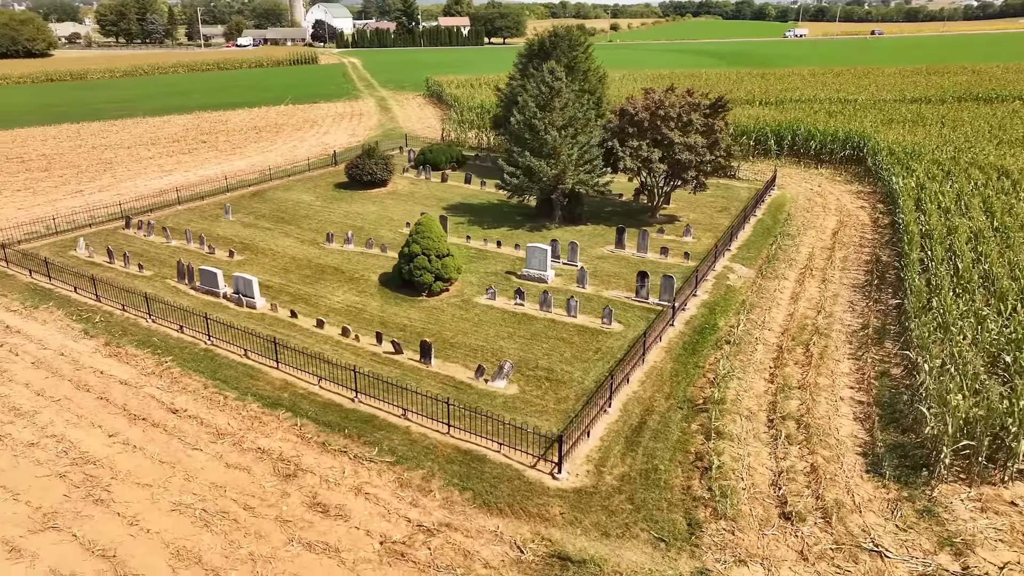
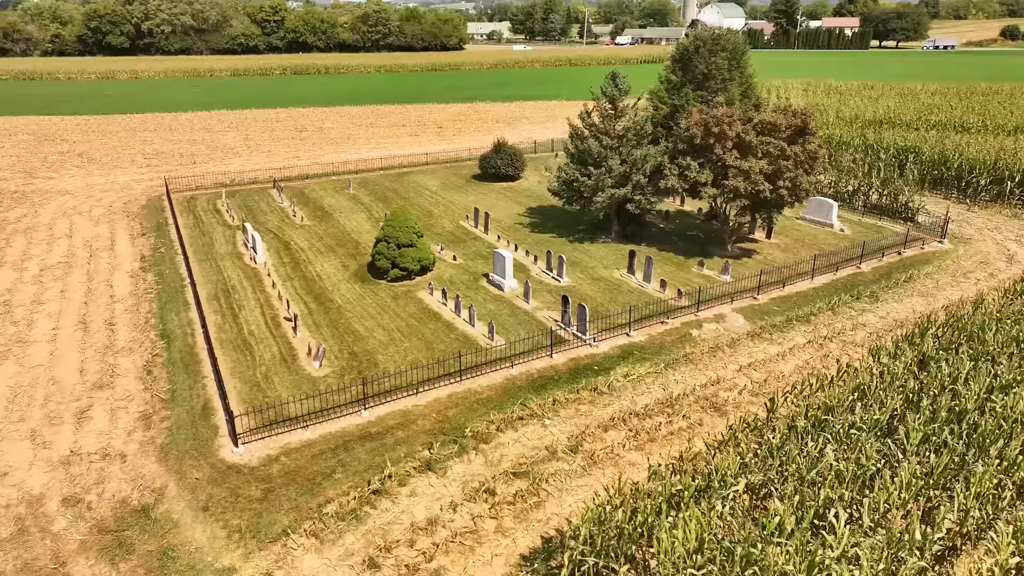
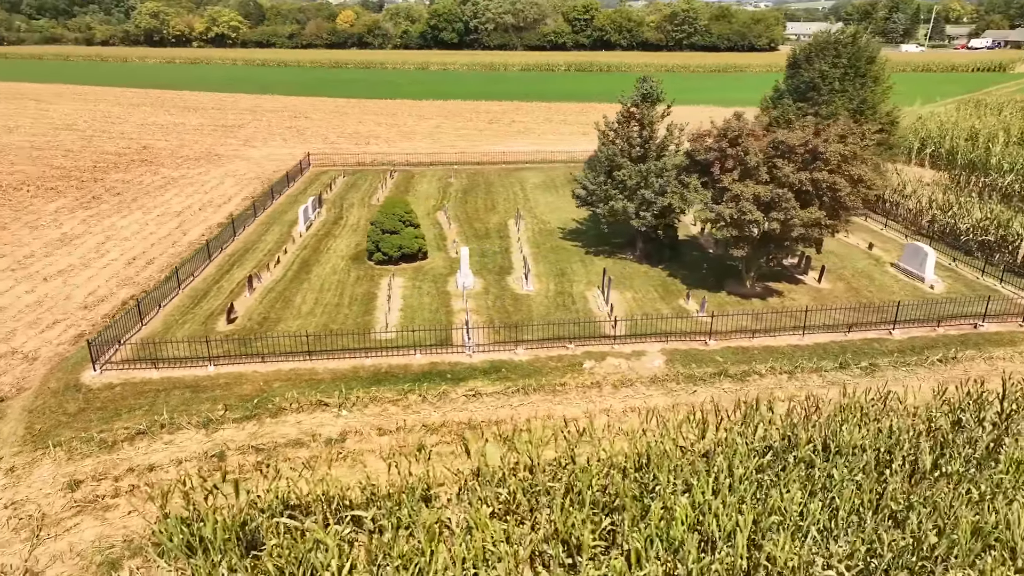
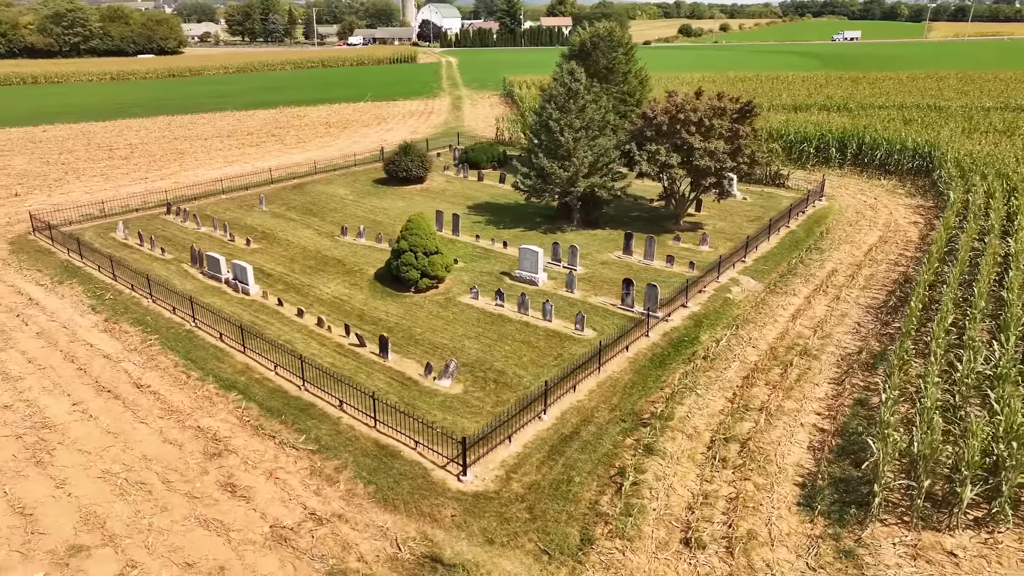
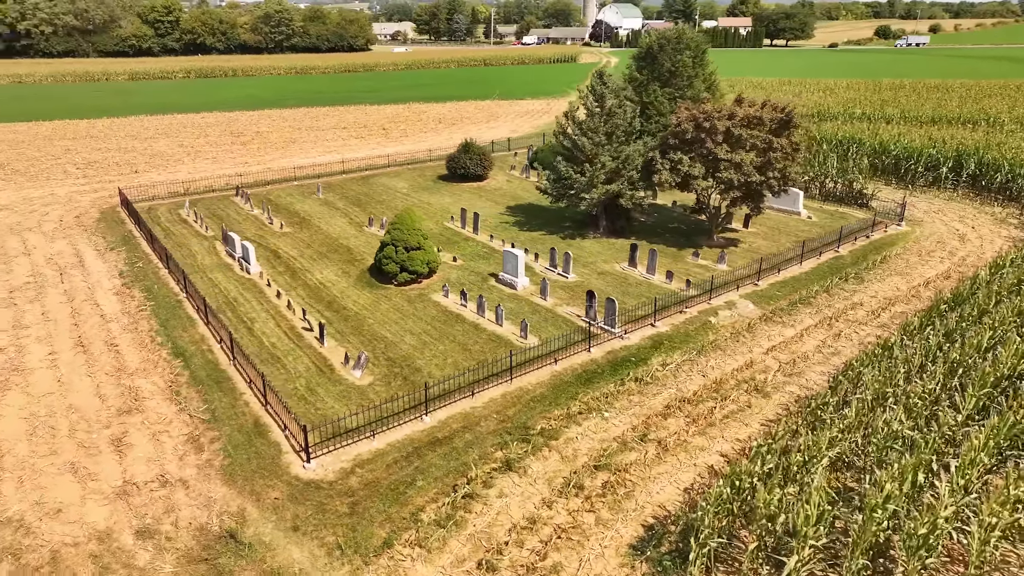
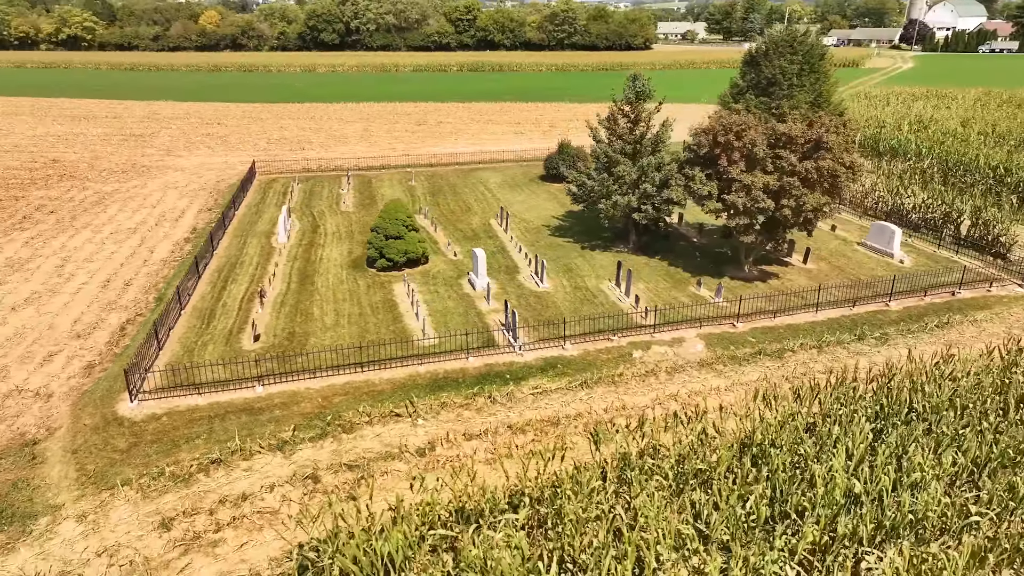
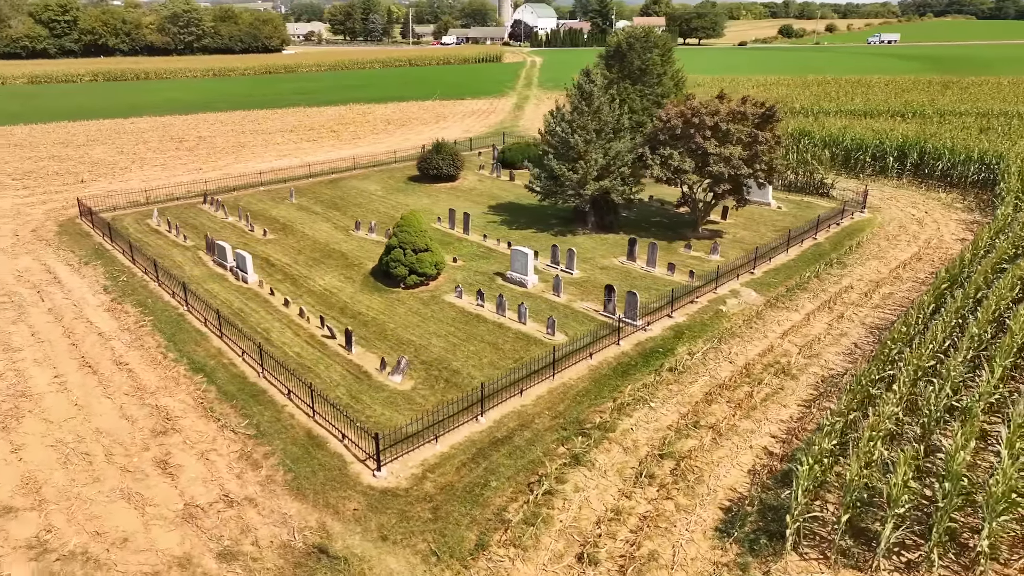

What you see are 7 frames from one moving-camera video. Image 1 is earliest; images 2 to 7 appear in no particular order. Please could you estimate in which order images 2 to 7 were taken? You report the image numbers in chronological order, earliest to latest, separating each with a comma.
4, 7, 5, 2, 6, 3
